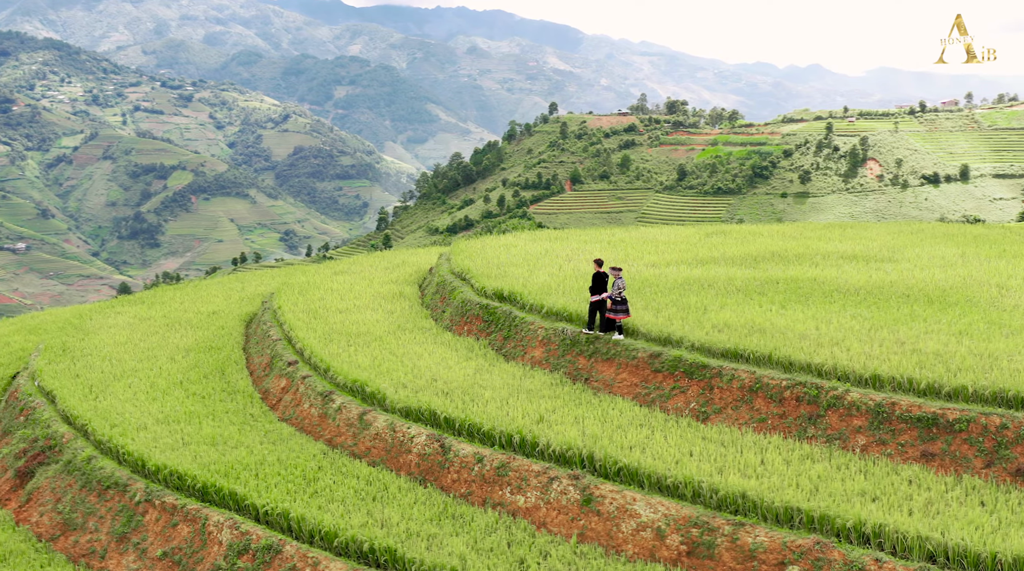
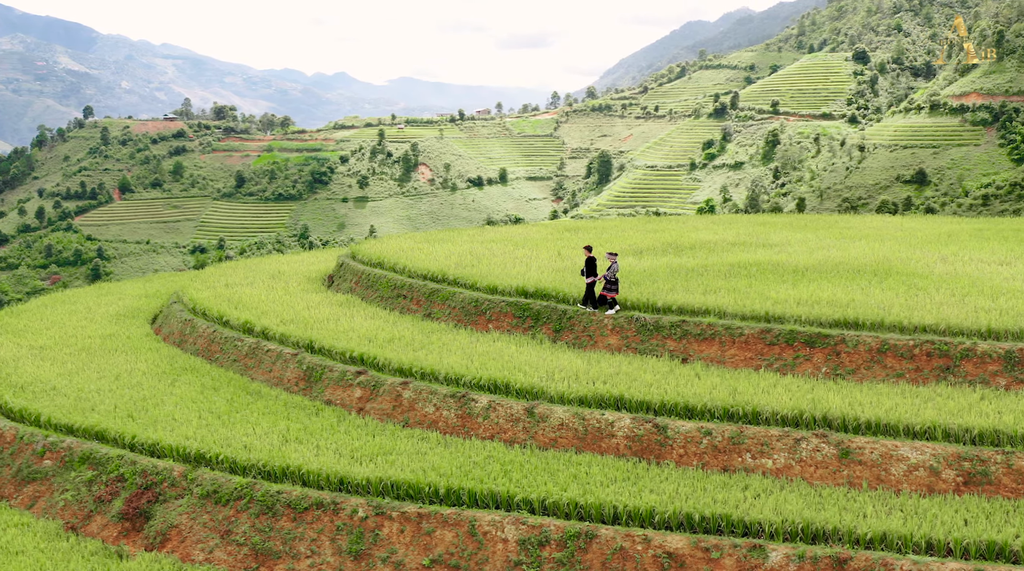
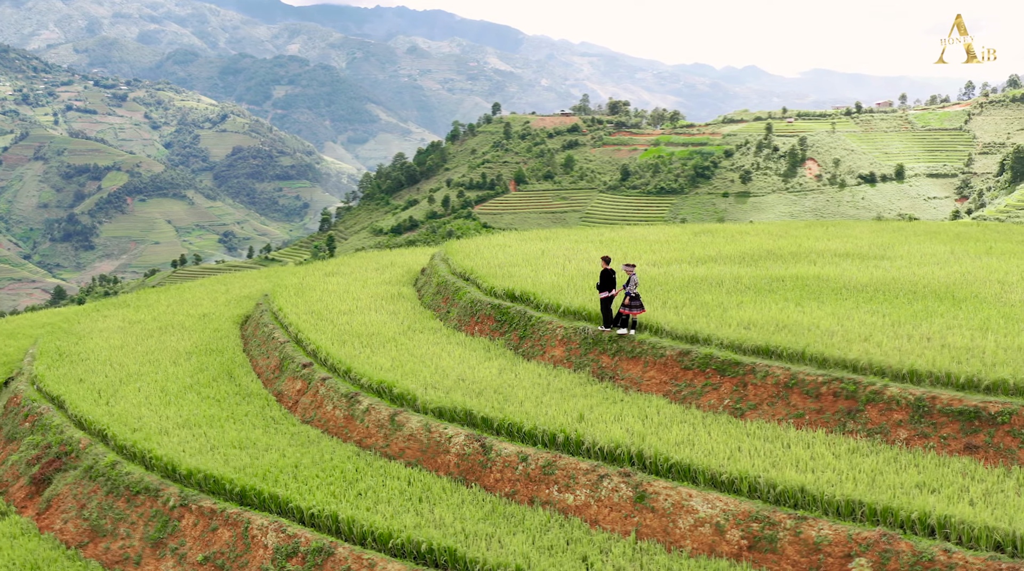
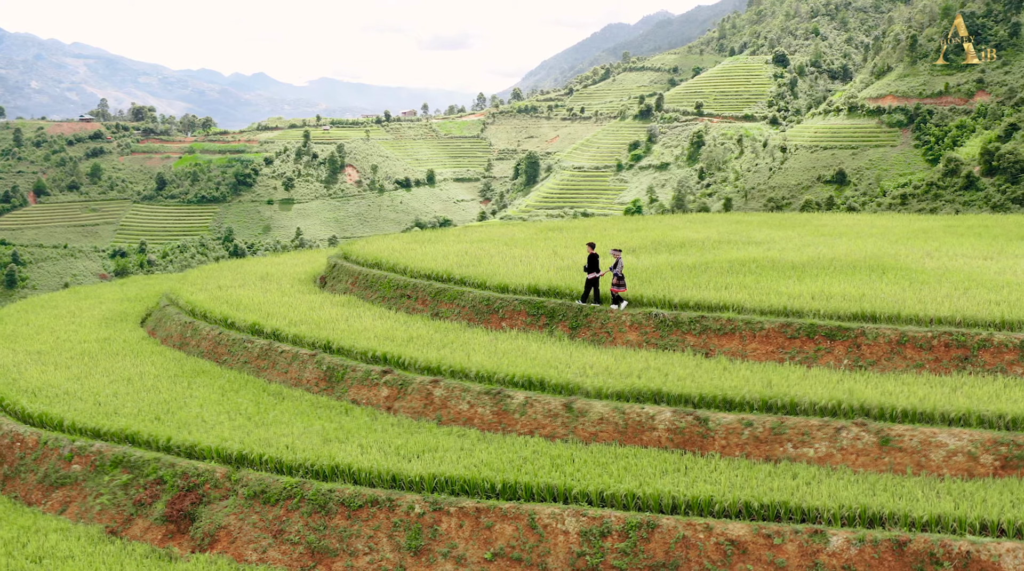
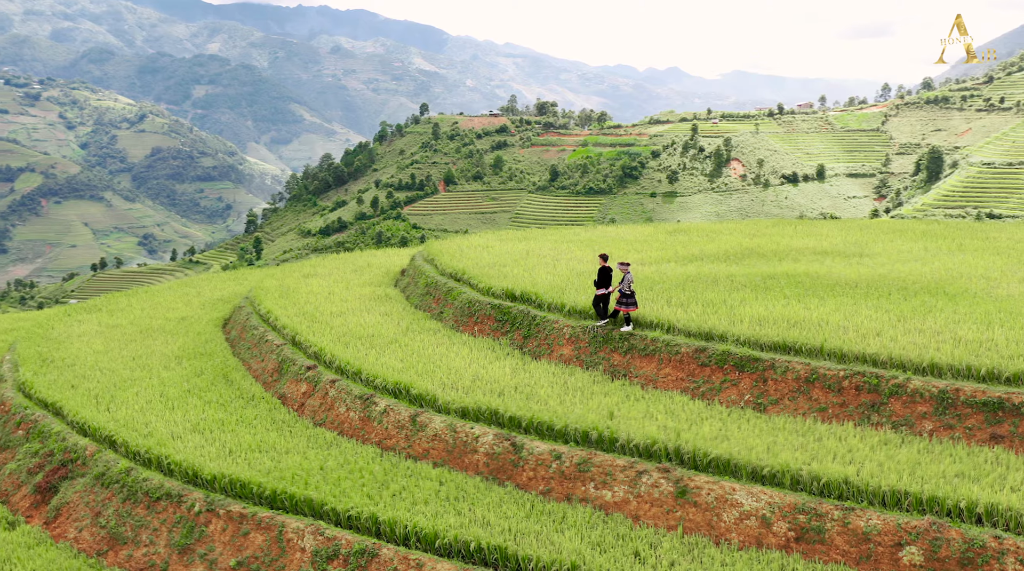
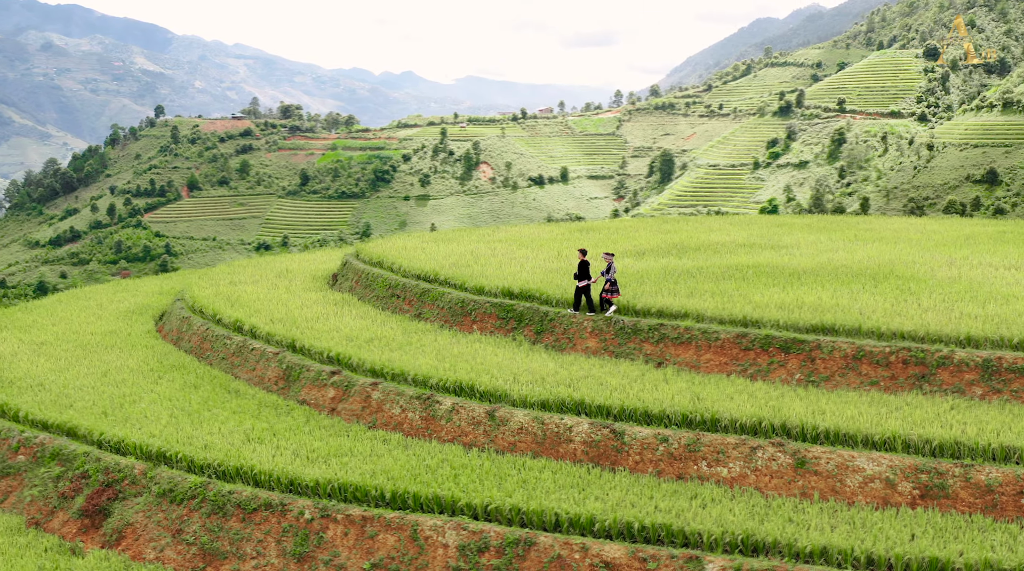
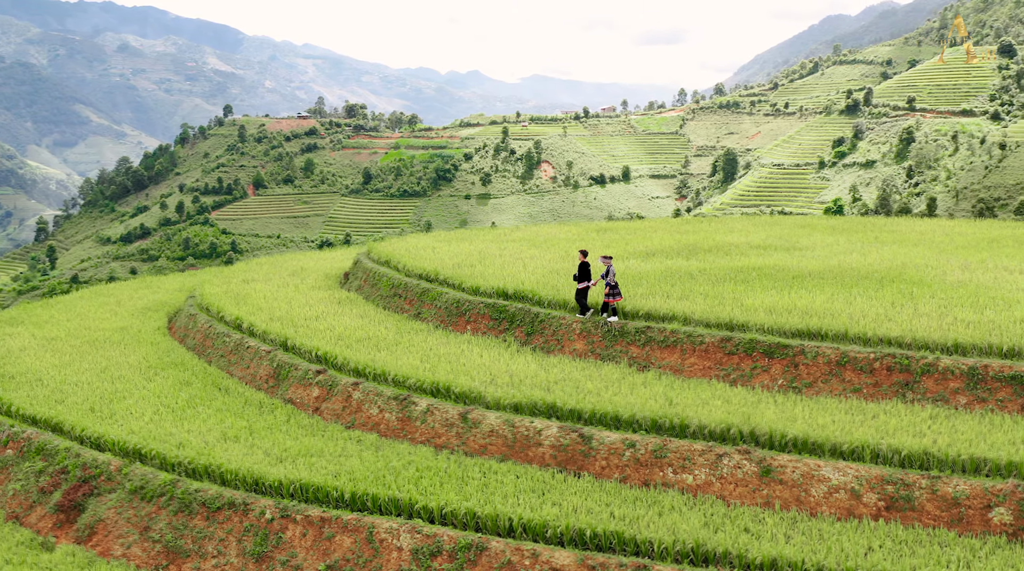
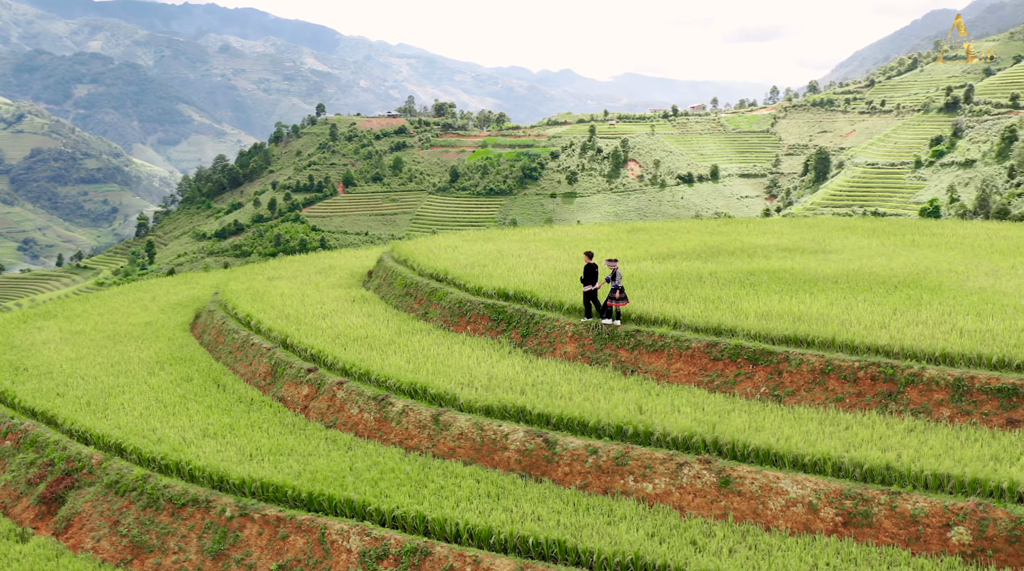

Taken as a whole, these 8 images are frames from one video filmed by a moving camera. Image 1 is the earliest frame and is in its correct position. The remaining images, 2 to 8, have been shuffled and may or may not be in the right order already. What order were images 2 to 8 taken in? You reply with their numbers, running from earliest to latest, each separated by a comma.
3, 5, 8, 7, 6, 2, 4
